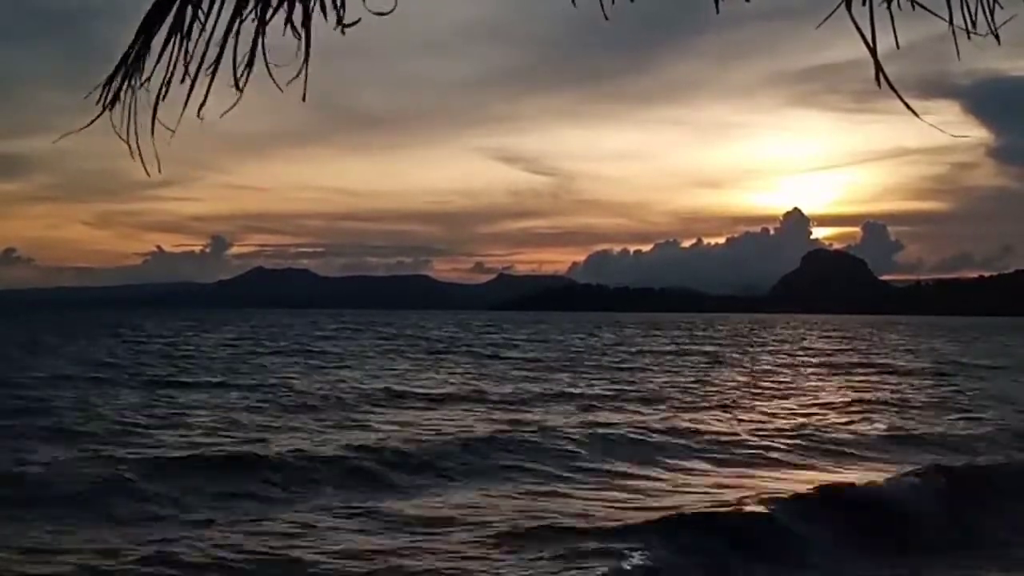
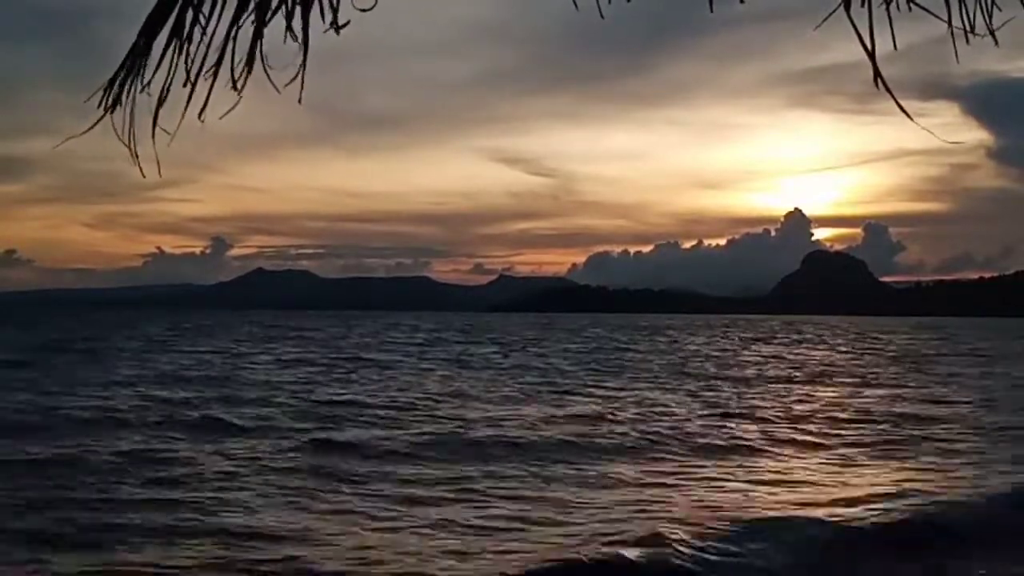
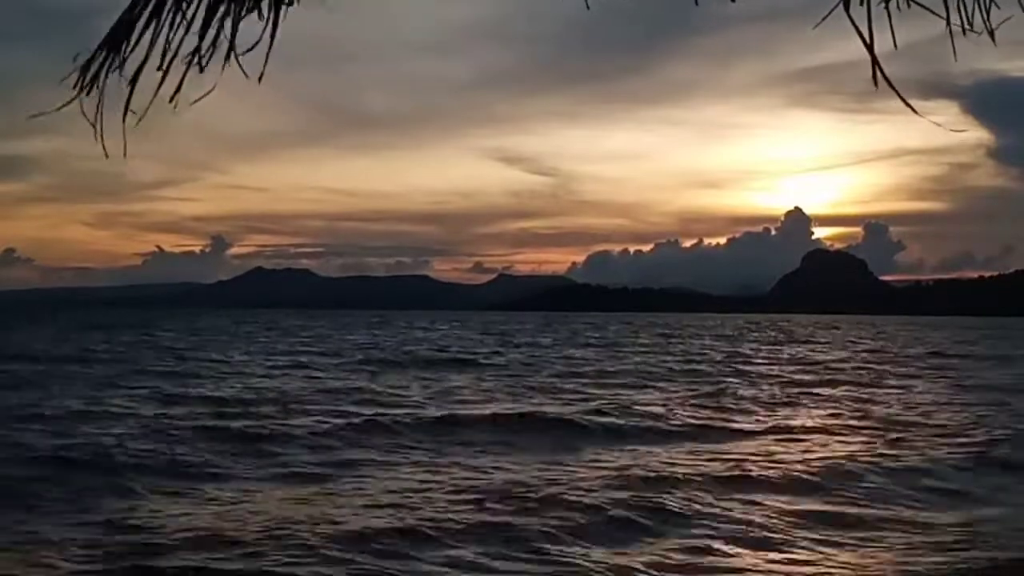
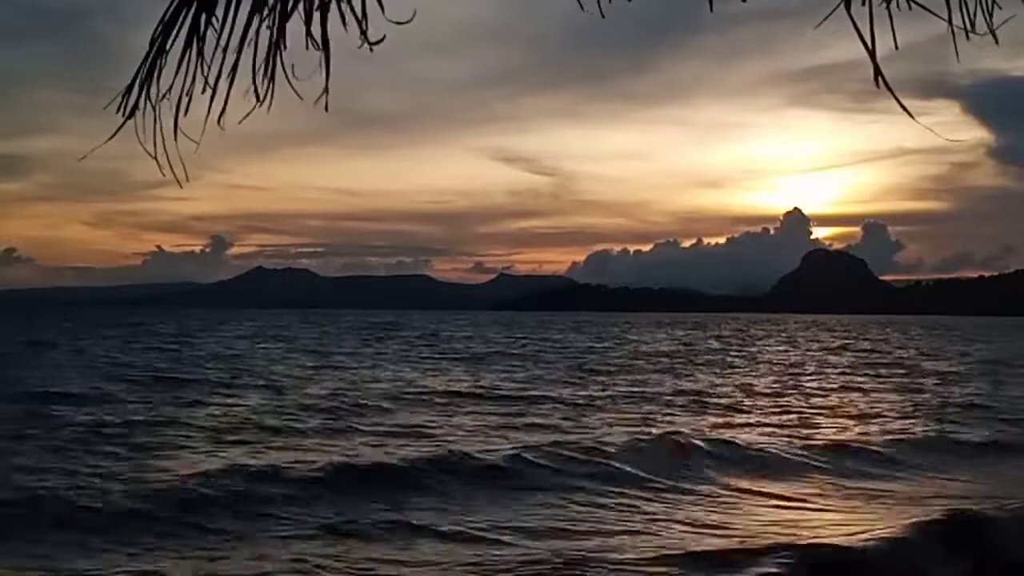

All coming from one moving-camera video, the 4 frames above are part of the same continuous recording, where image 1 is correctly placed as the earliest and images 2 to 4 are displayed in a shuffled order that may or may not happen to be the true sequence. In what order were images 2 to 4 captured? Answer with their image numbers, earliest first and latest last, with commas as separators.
4, 2, 3
